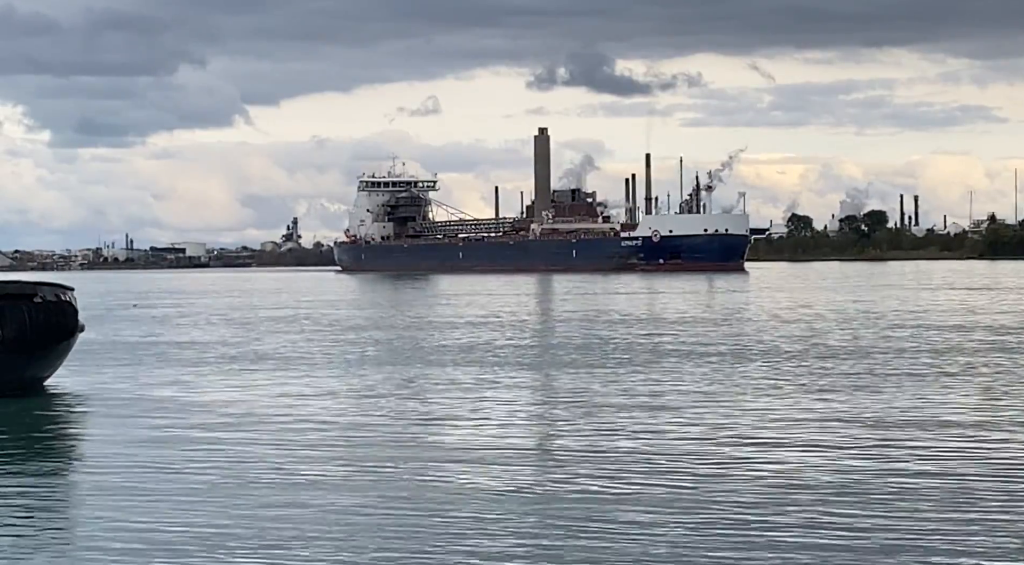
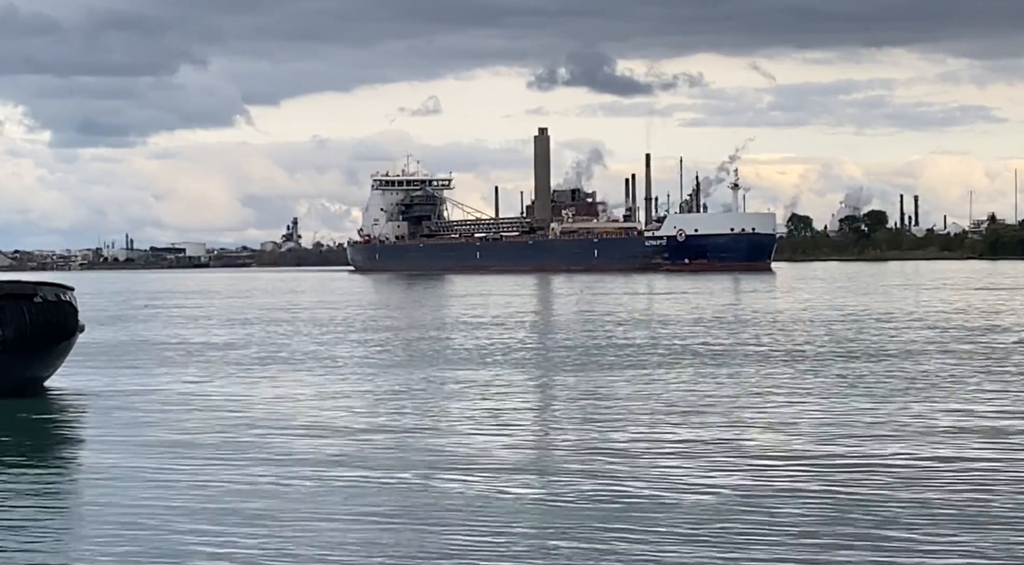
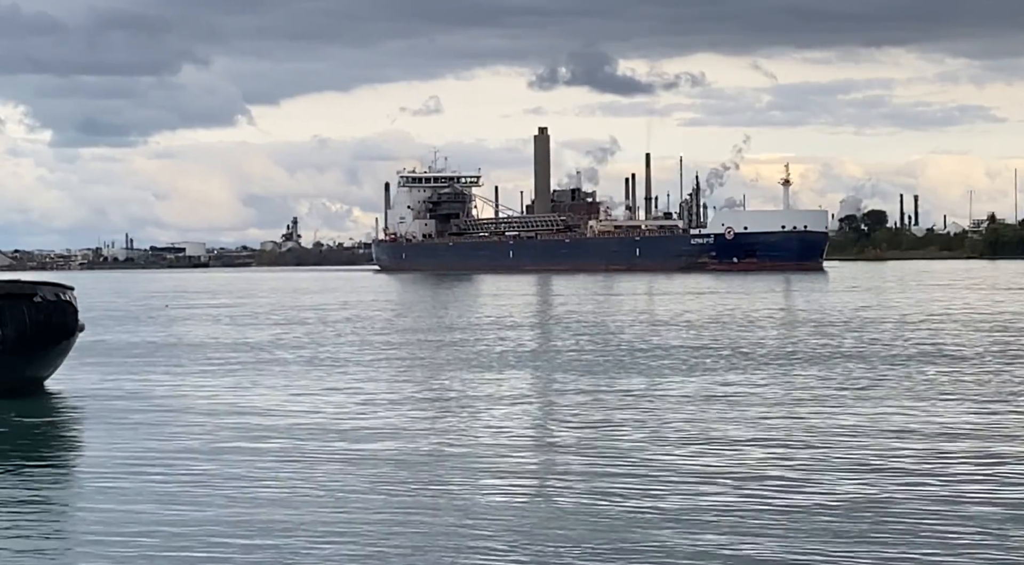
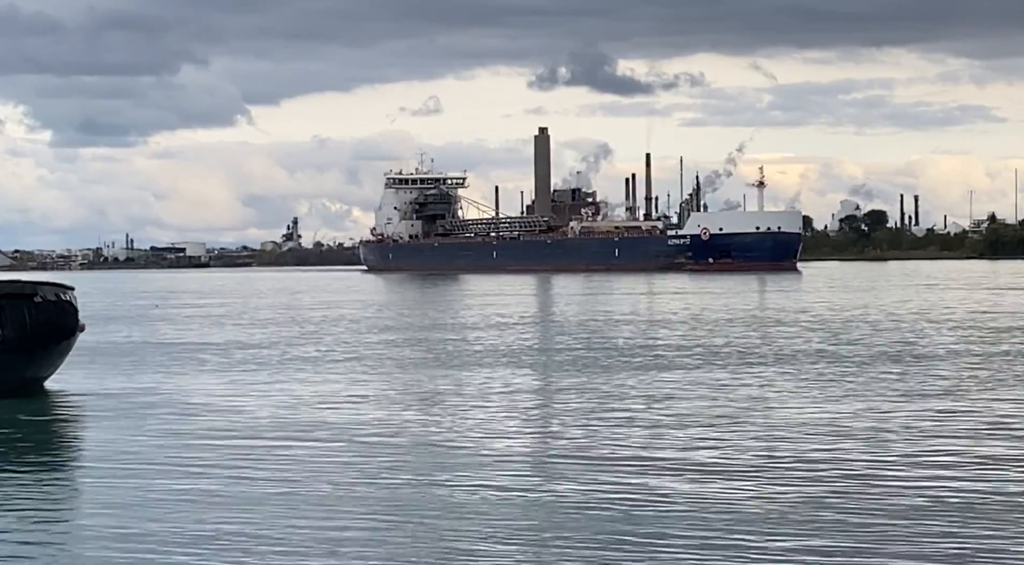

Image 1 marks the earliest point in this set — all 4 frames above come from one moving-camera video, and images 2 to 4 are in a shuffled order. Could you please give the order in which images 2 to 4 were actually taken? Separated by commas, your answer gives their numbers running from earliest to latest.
2, 4, 3
